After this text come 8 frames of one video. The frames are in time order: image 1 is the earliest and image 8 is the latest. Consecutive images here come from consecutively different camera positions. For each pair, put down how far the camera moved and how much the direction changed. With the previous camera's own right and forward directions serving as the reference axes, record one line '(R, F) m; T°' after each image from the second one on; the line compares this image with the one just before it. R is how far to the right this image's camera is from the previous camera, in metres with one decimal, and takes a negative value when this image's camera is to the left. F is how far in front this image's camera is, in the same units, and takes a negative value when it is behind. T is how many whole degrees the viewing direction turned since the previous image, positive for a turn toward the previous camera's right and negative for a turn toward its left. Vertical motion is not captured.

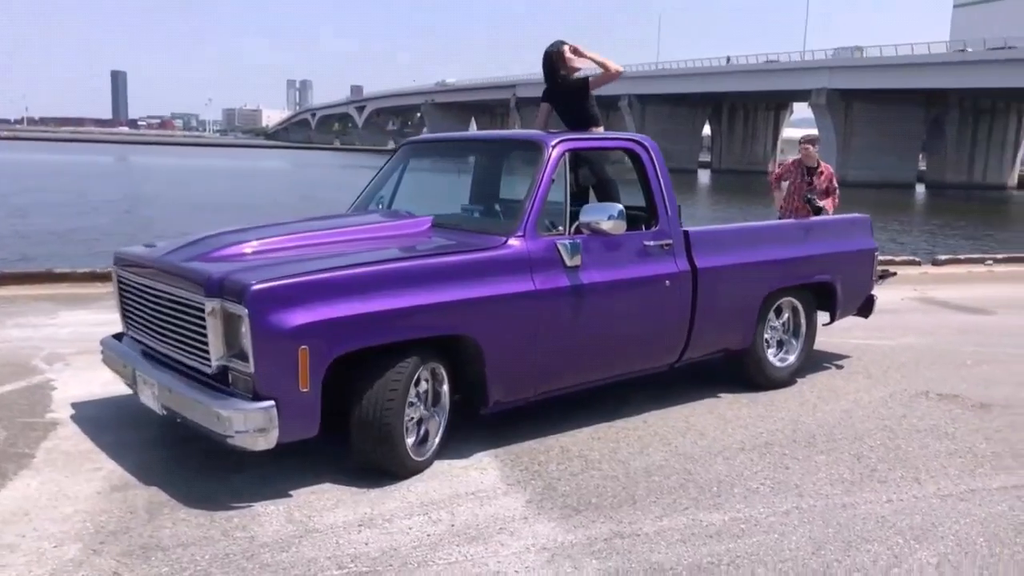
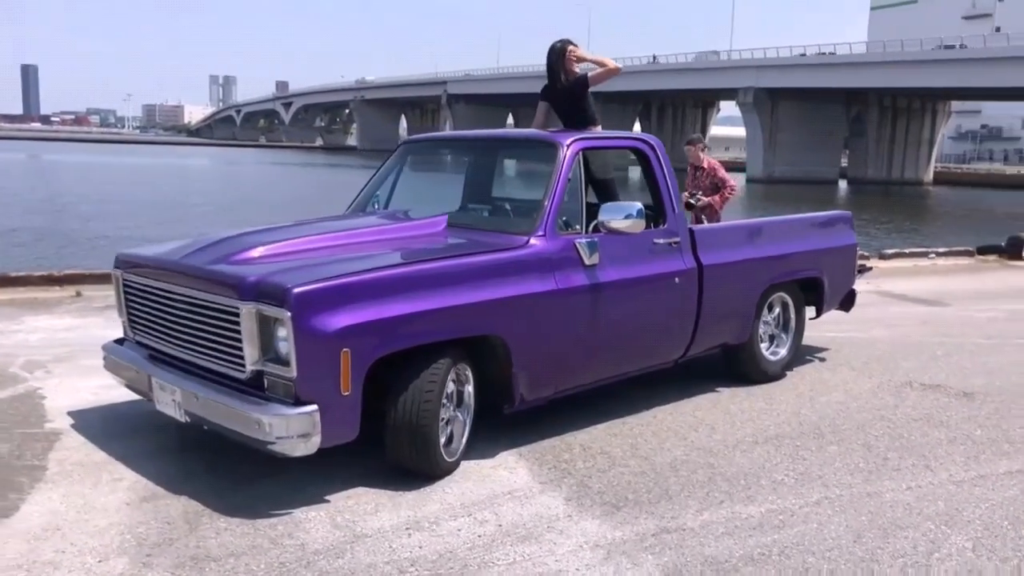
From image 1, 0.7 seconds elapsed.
(-0.5, 0.0) m; +4°
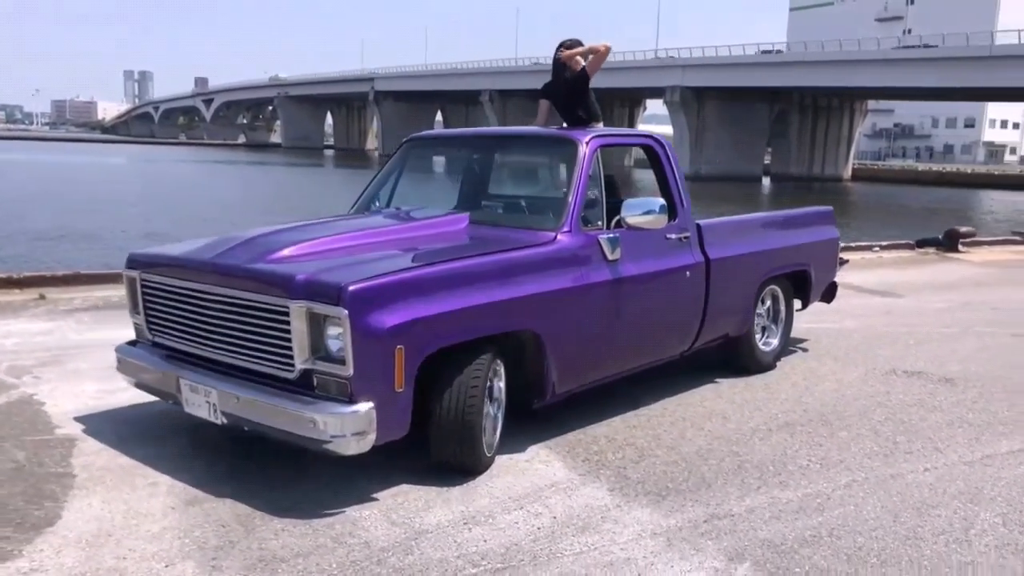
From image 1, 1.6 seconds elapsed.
(-0.6, 0.0) m; +5°
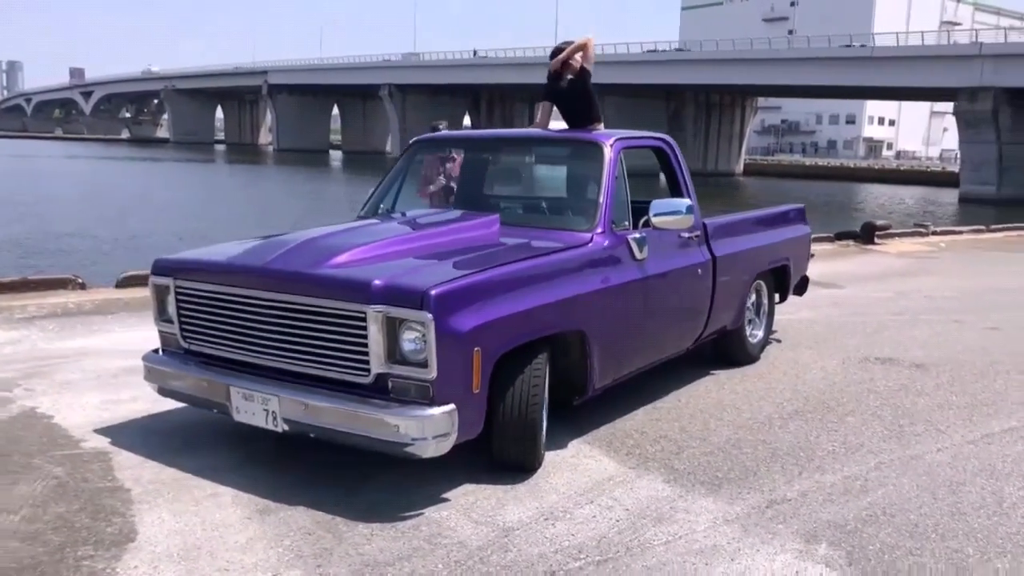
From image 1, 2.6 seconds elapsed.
(-0.9, -0.1) m; +6°
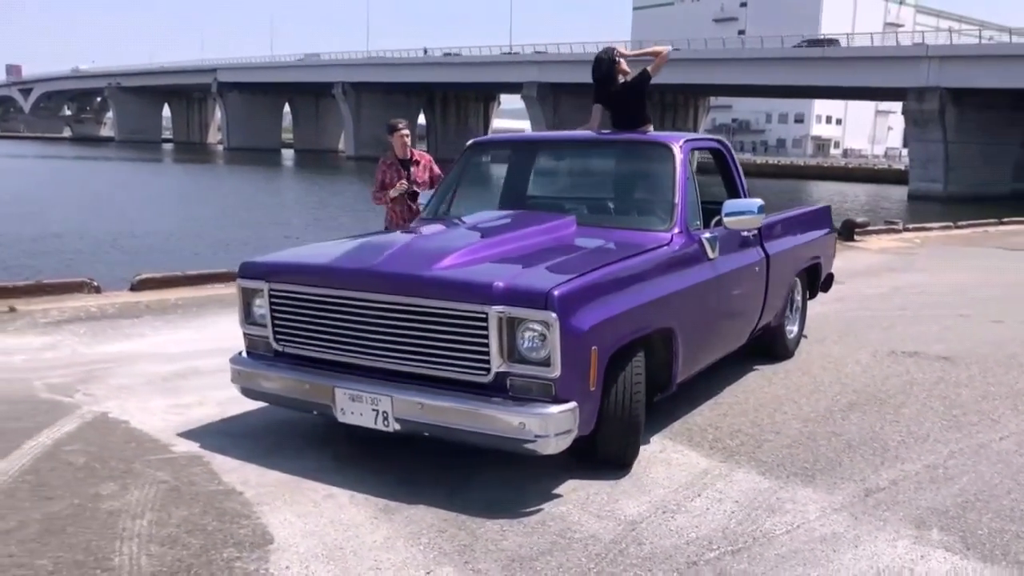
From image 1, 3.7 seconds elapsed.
(-0.8, -0.1) m; +3°
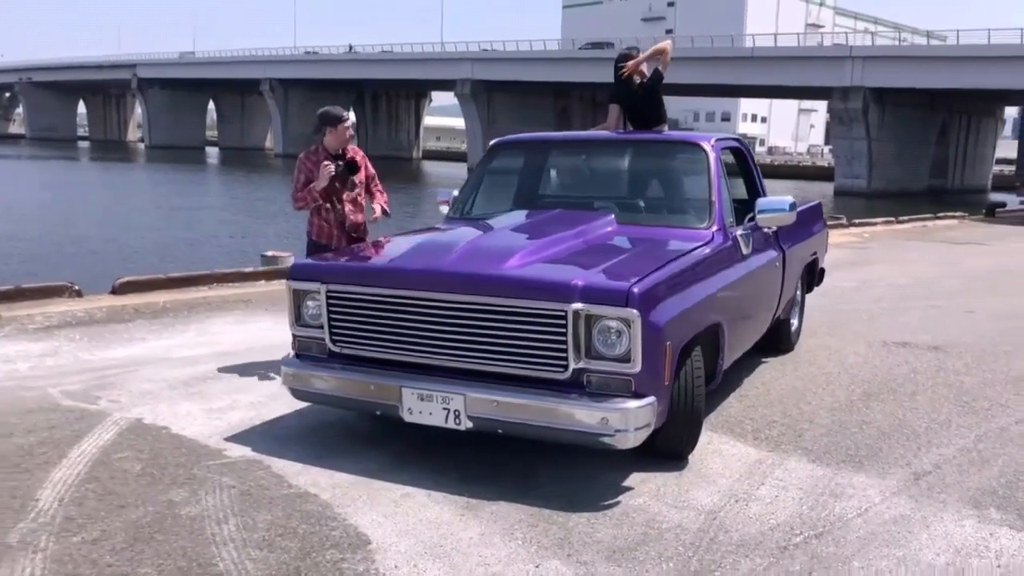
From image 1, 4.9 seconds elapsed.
(-0.7, 0.0) m; +4°
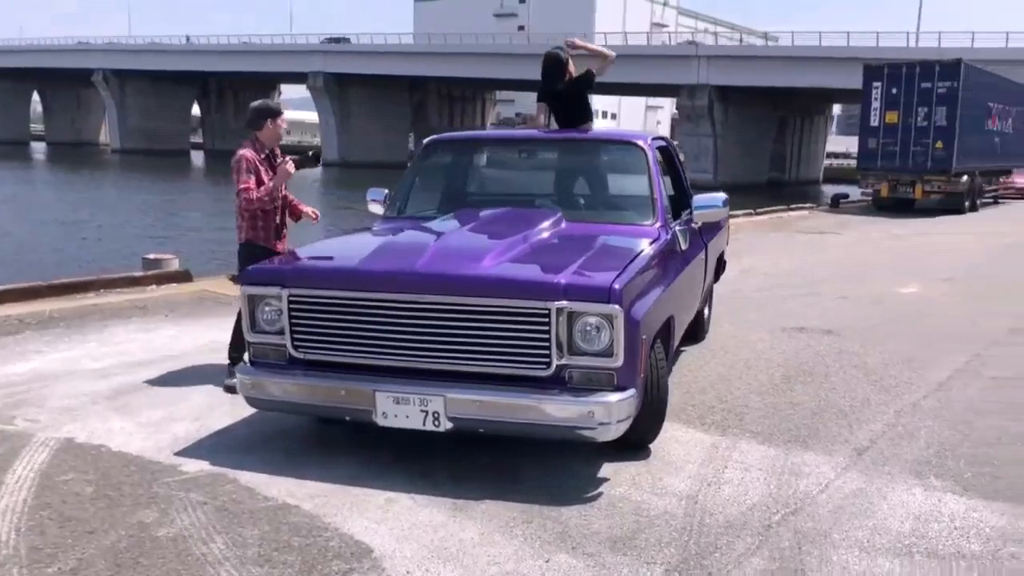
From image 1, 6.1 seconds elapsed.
(-0.6, 0.0) m; +9°
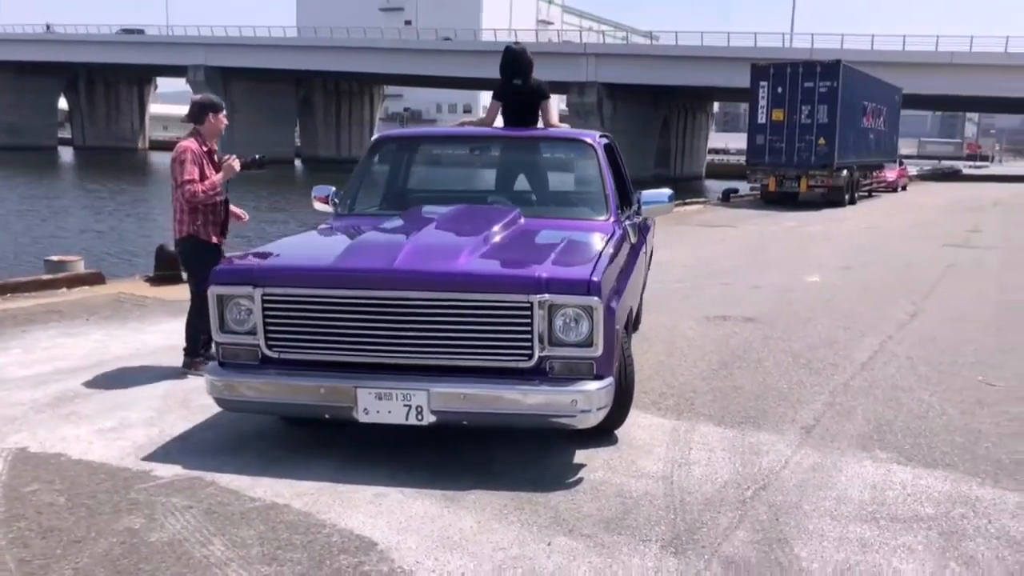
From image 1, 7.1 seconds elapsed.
(-0.5, -0.1) m; +7°
